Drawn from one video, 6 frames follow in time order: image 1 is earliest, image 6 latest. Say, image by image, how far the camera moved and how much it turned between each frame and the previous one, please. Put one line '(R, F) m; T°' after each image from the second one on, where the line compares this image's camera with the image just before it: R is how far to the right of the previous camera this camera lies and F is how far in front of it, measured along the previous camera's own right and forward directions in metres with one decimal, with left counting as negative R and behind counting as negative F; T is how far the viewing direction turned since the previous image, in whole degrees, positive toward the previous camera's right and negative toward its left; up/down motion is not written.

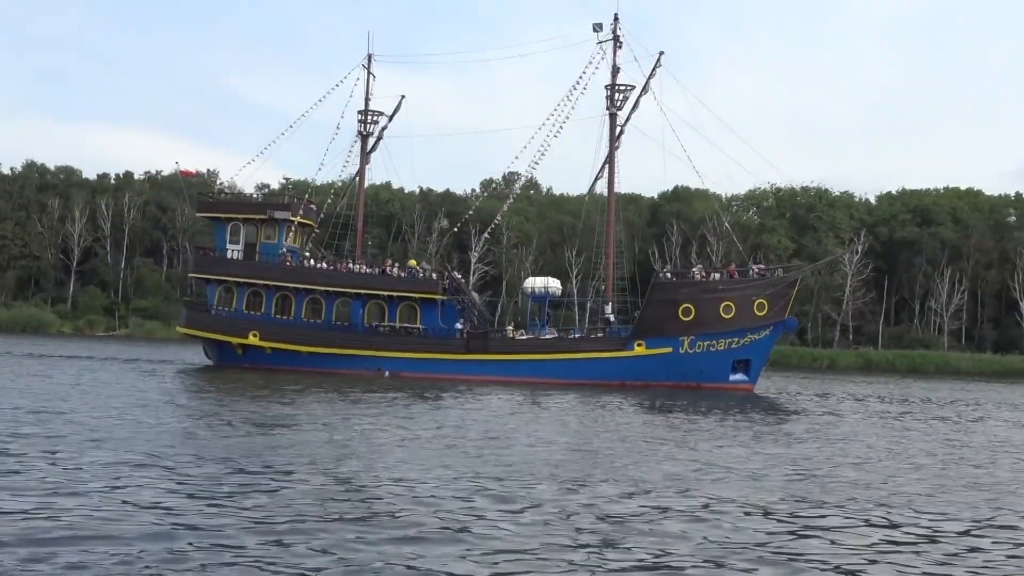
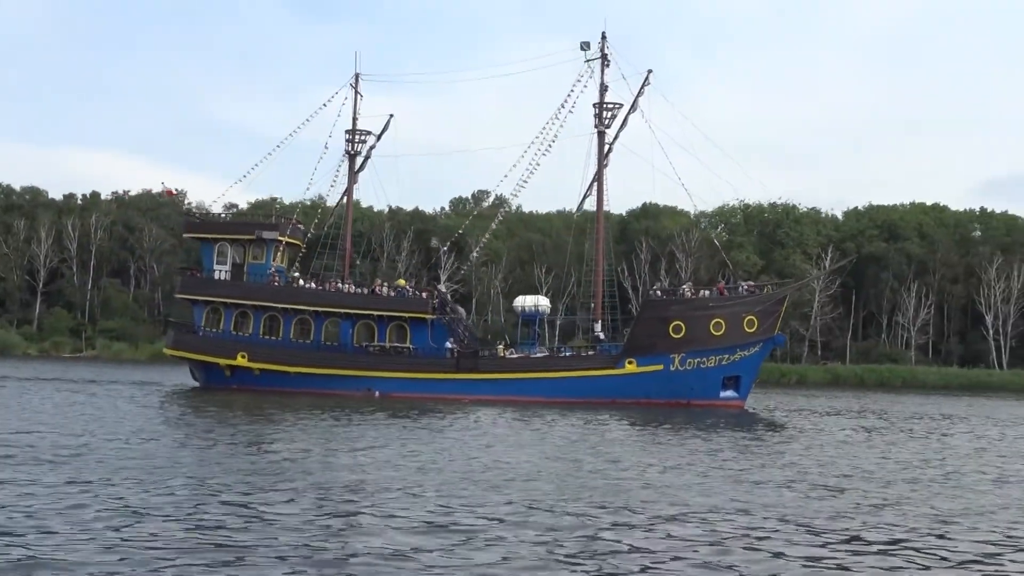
(-0.4, +0.1) m; +1°
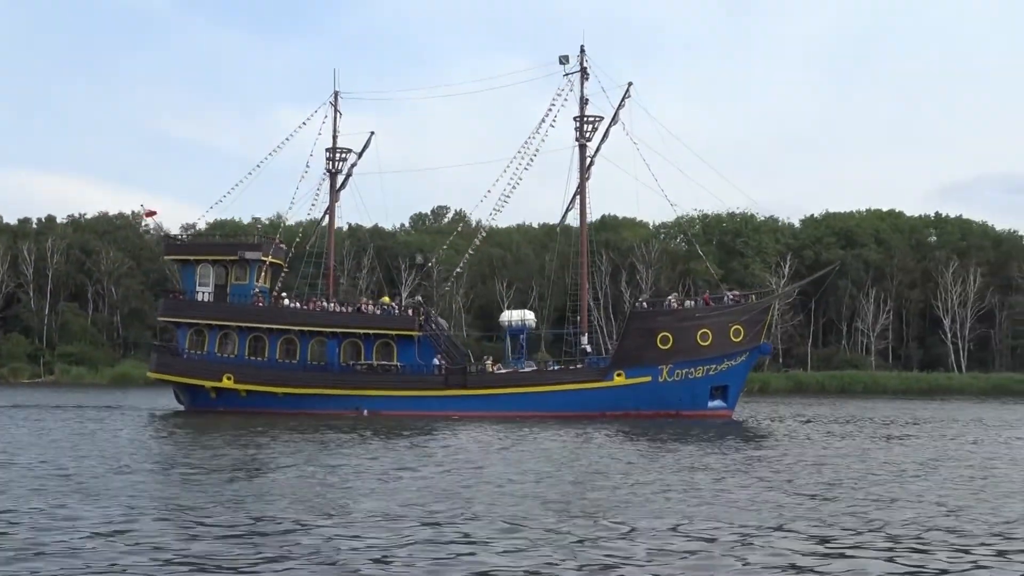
(-0.7, +0.1) m; +2°
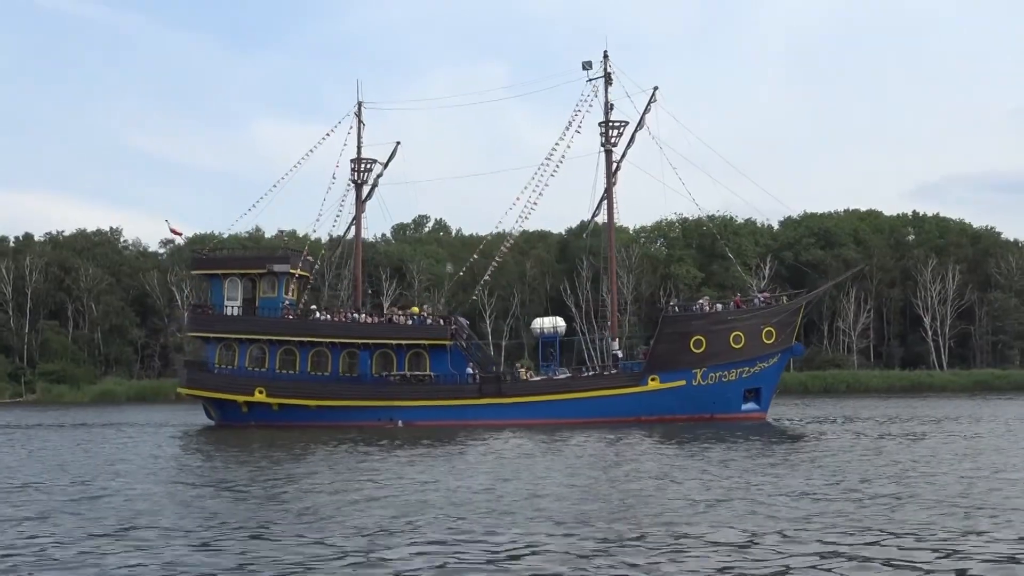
(-1.8, +0.1) m; 0°
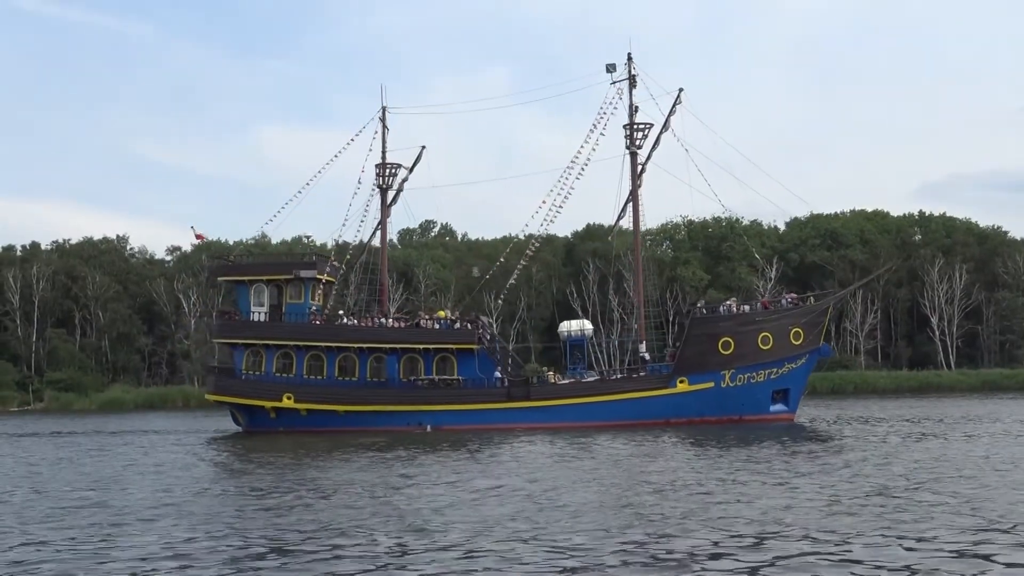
(-1.0, 0.0) m; 0°
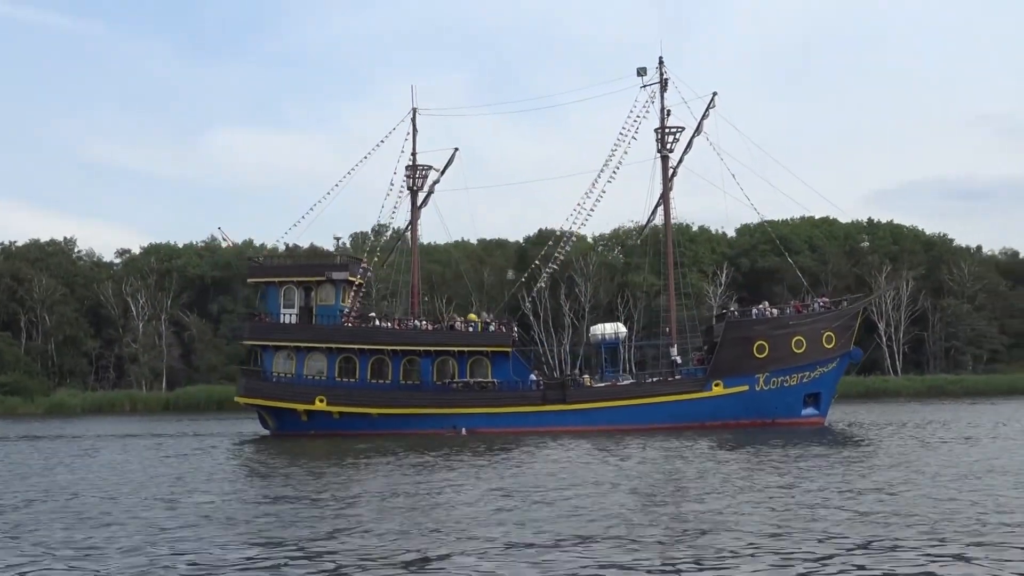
(-2.8, +0.2) m; +1°
